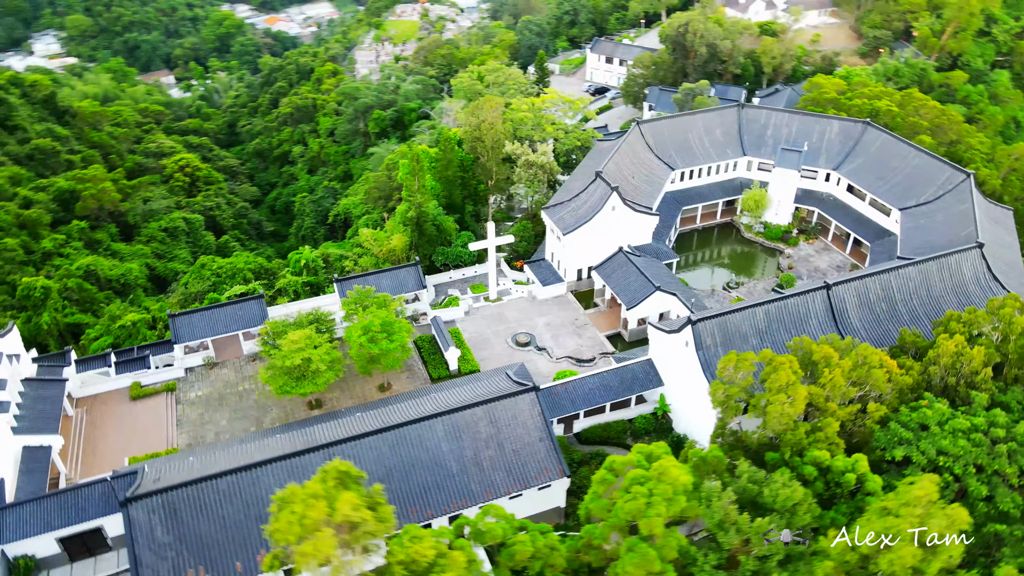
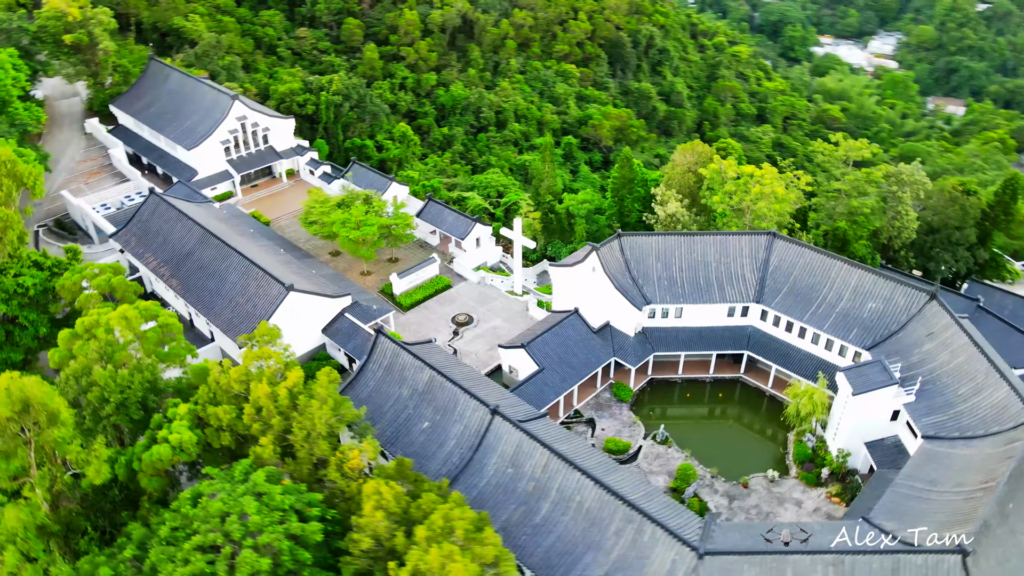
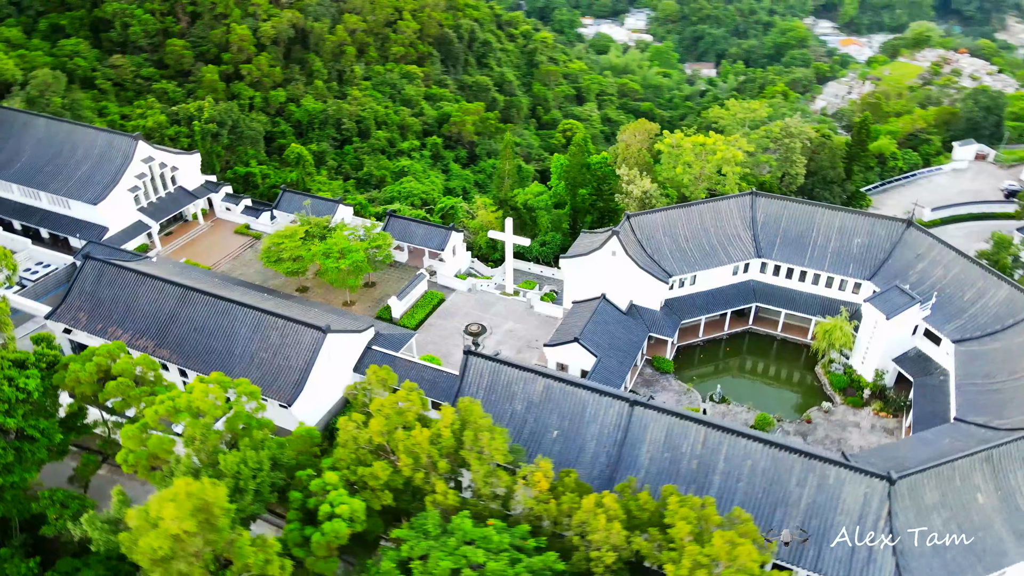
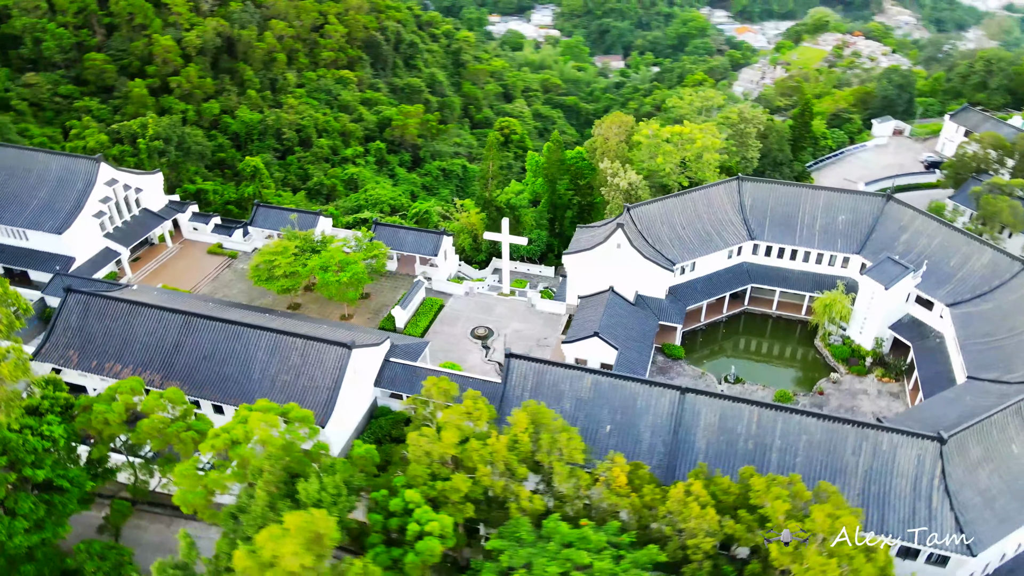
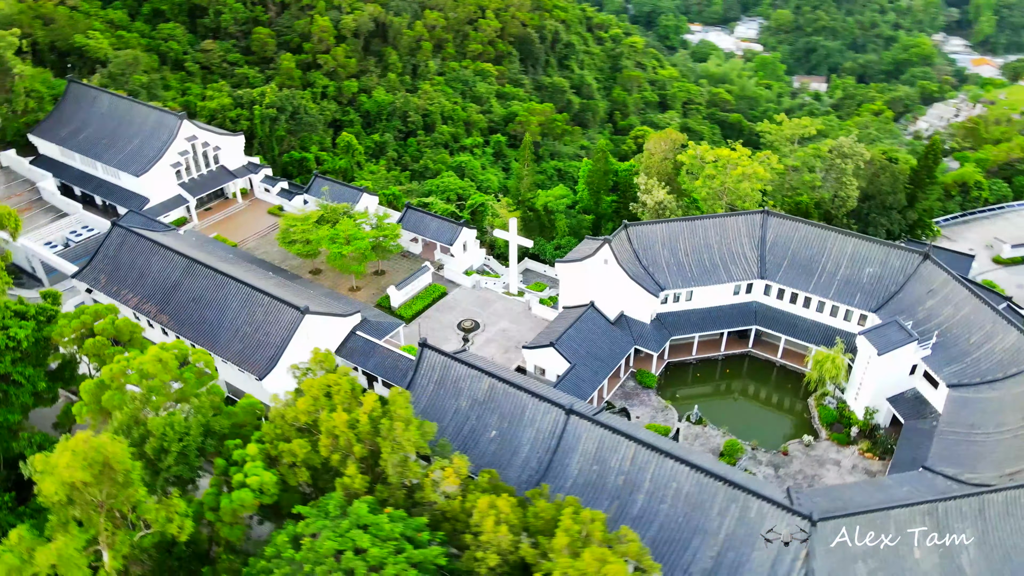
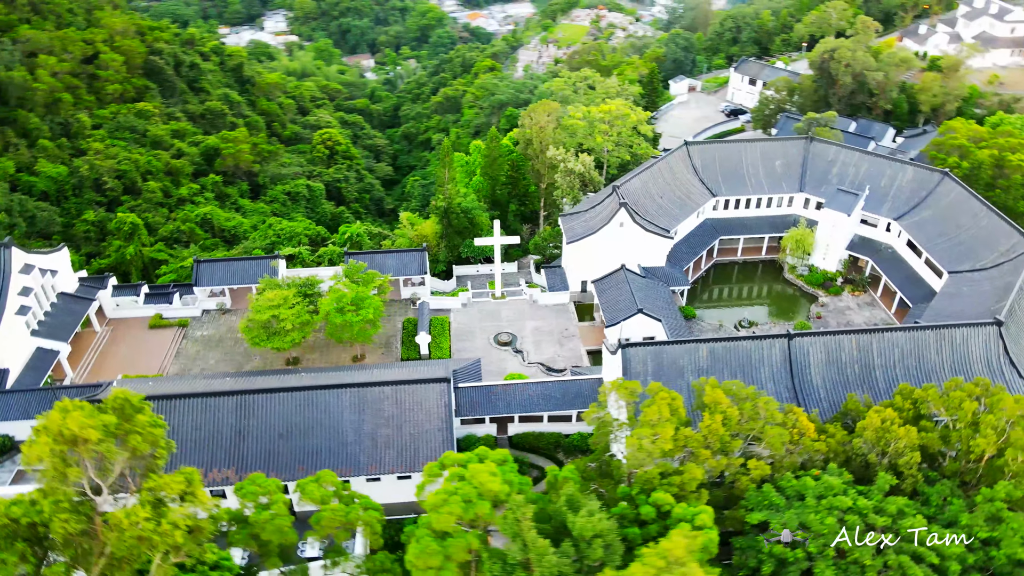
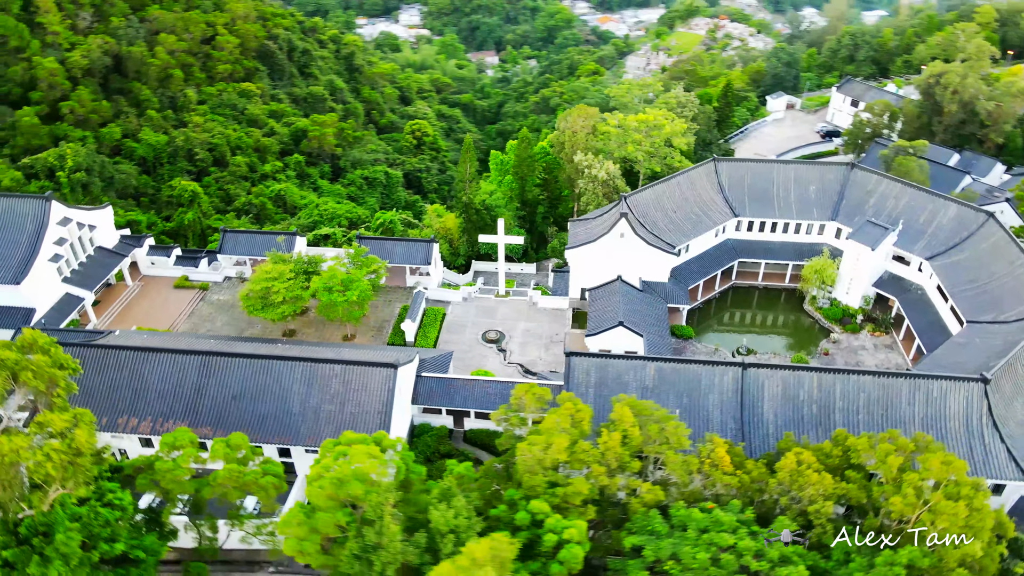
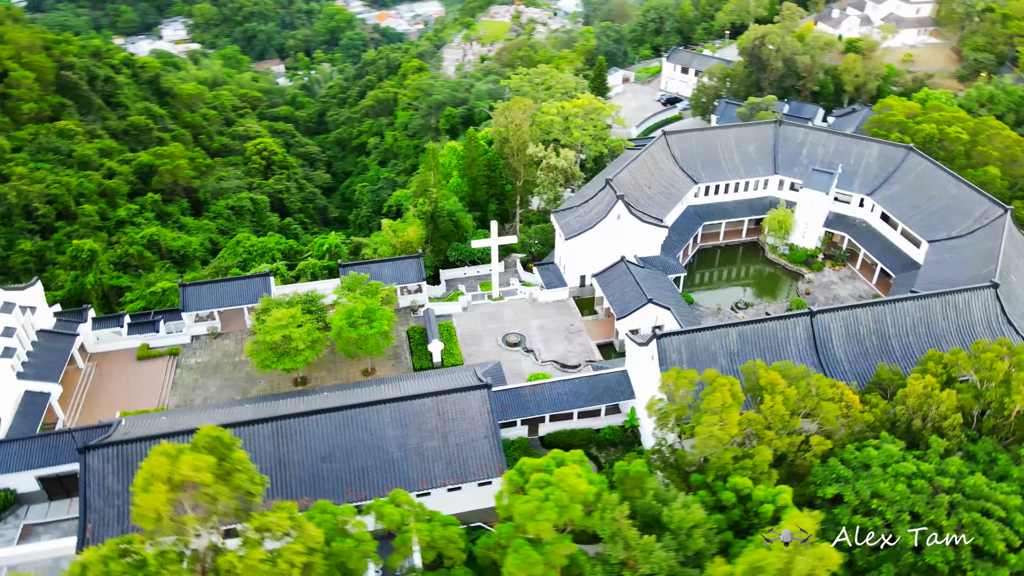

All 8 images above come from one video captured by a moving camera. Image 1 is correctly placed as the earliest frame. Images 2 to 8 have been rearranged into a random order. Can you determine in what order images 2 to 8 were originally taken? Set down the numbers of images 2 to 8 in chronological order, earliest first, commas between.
8, 6, 7, 4, 3, 5, 2
